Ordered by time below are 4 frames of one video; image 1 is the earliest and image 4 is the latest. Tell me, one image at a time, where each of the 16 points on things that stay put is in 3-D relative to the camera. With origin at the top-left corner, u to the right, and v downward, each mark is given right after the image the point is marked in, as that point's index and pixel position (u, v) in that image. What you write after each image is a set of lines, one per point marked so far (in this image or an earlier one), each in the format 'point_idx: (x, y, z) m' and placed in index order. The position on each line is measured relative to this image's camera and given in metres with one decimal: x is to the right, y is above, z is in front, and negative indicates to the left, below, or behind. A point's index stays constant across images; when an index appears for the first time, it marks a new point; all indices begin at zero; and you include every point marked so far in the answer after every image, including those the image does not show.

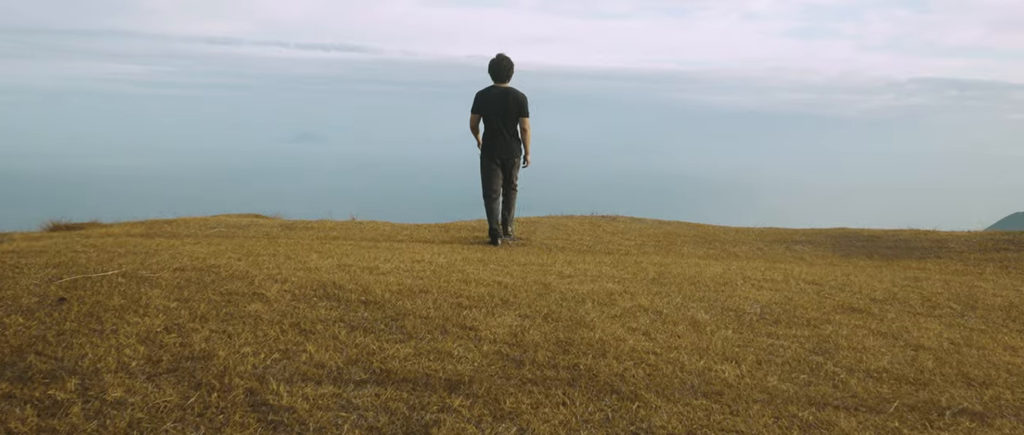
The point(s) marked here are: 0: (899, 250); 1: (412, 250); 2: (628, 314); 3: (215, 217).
0: (+4.2, -0.4, +10.2) m
1: (-0.9, -0.3, +8.5) m
2: (+0.6, -0.5, +4.9) m
3: (-4.1, 0.0, +13.1) m
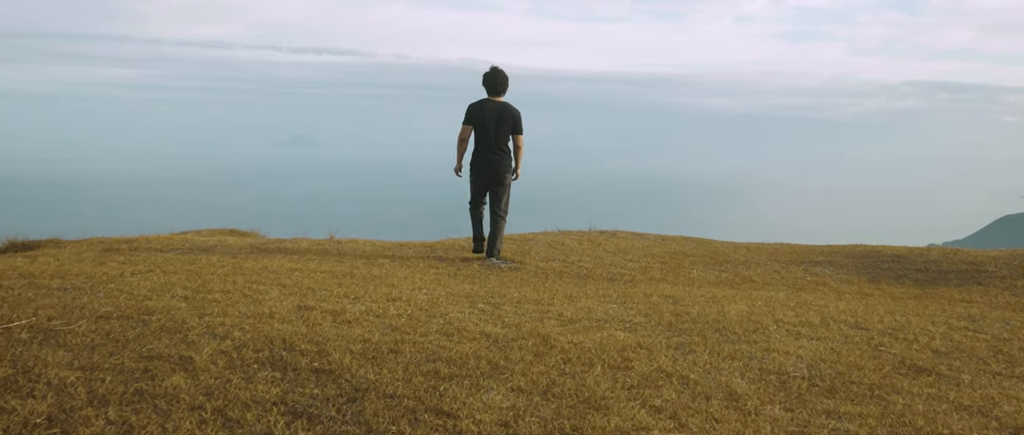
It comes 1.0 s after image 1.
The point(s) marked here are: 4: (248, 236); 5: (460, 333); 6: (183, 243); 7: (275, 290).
0: (+4.1, -0.6, +9.2) m
1: (-0.9, -0.5, +7.5) m
2: (+0.6, -0.7, +3.9) m
3: (-4.2, -0.2, +12.1) m
4: (-3.4, -0.2, +12.3) m
5: (-0.3, -0.6, +4.7) m
6: (-3.9, -0.3, +11.2) m
7: (-1.6, -0.5, +6.6) m
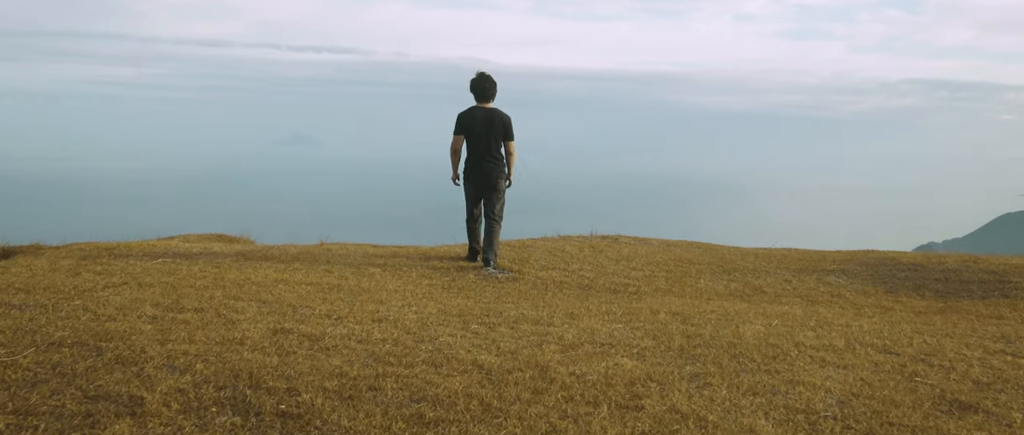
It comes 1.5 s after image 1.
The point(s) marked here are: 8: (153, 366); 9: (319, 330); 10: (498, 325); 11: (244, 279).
0: (+4.1, -0.6, +8.7) m
1: (-1.0, -0.6, +7.0) m
2: (+0.5, -0.8, +3.4) m
3: (-4.2, -0.3, +11.6) m
4: (-3.4, -0.3, +11.8) m
5: (-0.3, -0.7, +4.3) m
6: (-3.9, -0.4, +10.7) m
7: (-1.7, -0.6, +6.1) m
8: (-1.5, -0.6, +4.0) m
9: (-1.0, -0.6, +5.0) m
10: (-0.1, -0.6, +5.5) m
11: (-2.3, -0.5, +8.1) m
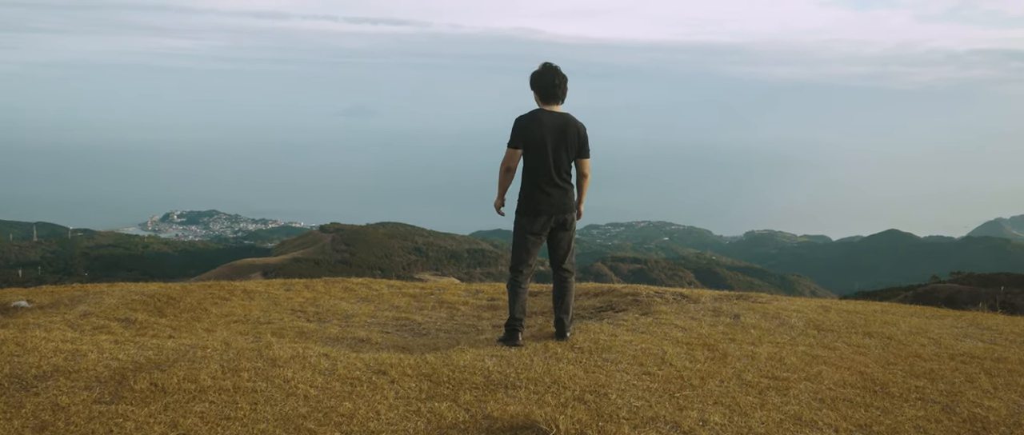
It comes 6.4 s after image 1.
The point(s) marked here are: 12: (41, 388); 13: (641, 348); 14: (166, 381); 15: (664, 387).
0: (+4.4, -1.3, +4.2) m
1: (-0.7, -1.3, +2.8) m
2: (+0.6, -1.6, -0.9) m
3: (-3.7, -0.9, +7.6) m
4: (-2.9, -0.9, +7.7) m
5: (-0.2, -1.4, 0.0) m
6: (-3.4, -0.9, +6.6) m
7: (-1.5, -1.3, +1.9) m
8: (-1.5, -1.4, -0.2) m
9: (-0.9, -1.4, +0.8) m
10: (+0.1, -1.4, +1.2) m
11: (-2.0, -1.2, +3.9) m
12: (-2.8, -1.0, +5.8) m
13: (+0.9, -0.9, +6.9) m
14: (-2.1, -1.0, +5.8) m
15: (+1.0, -1.1, +6.0) m
